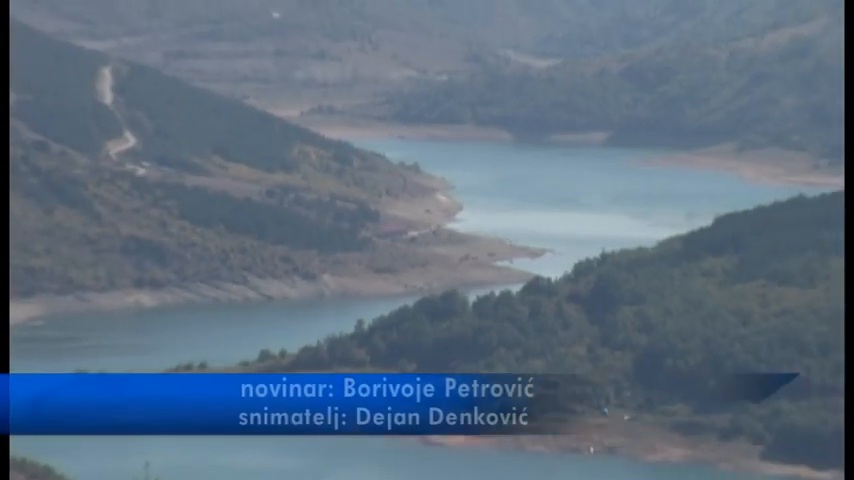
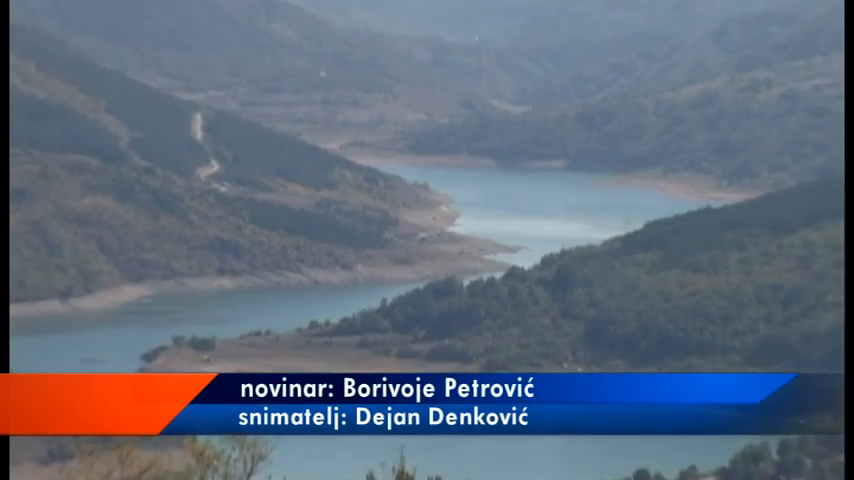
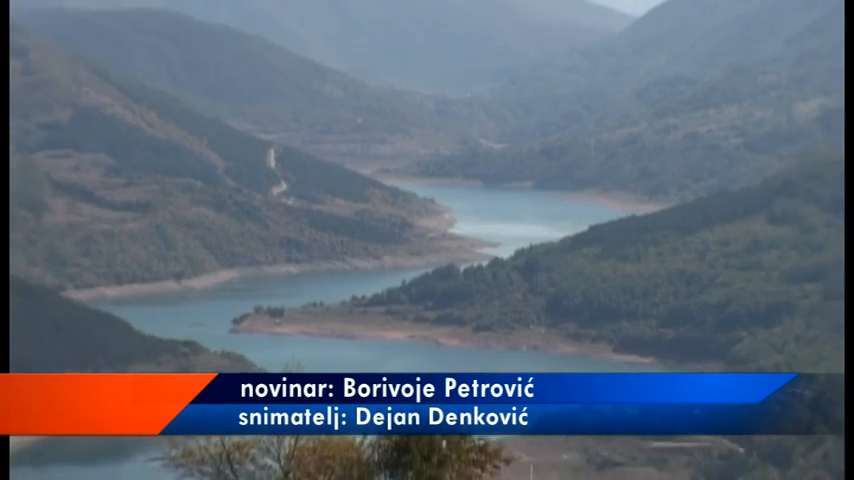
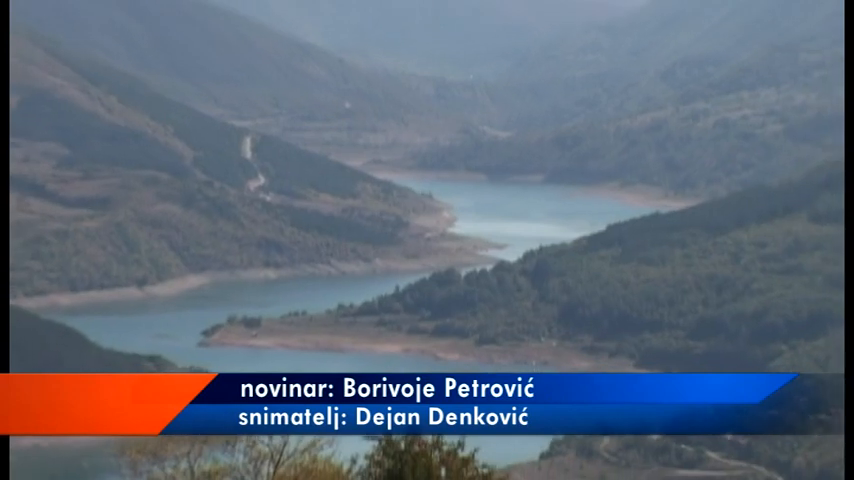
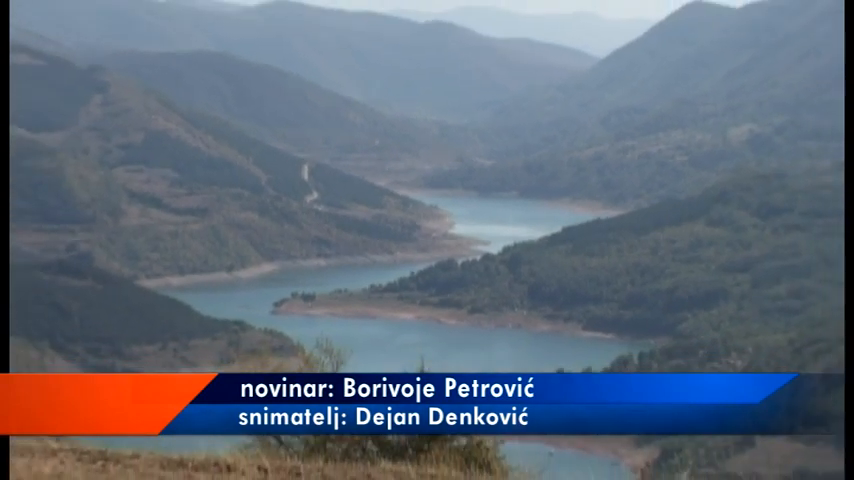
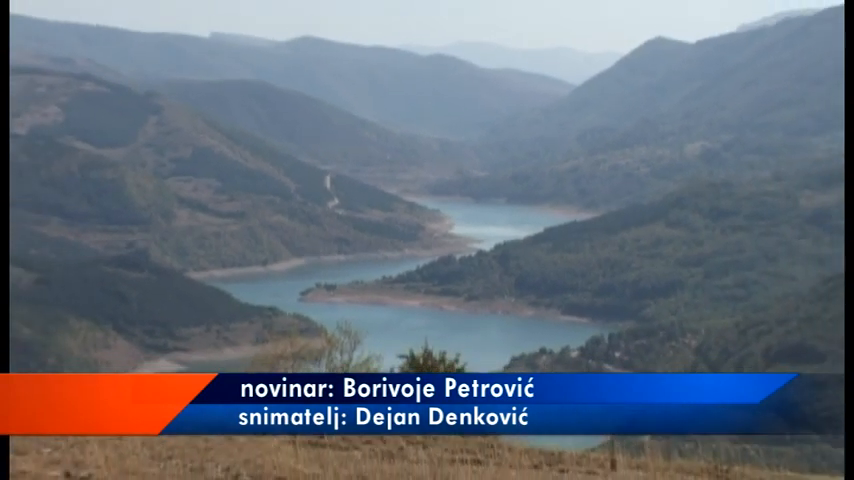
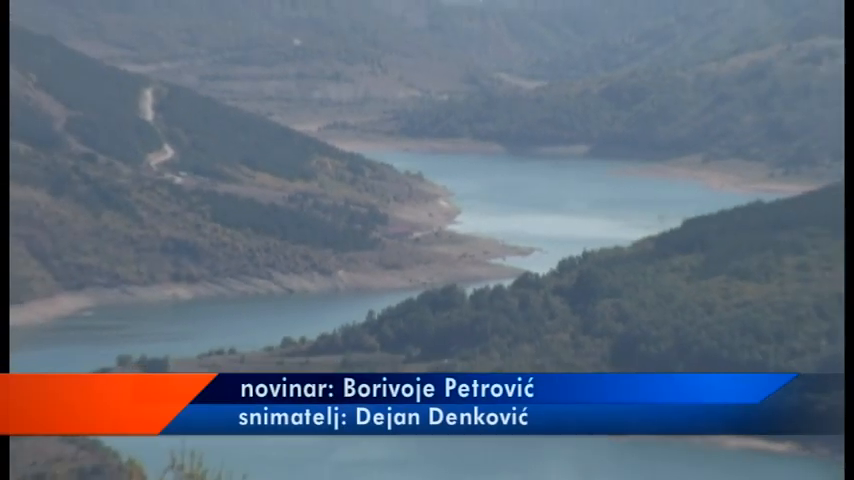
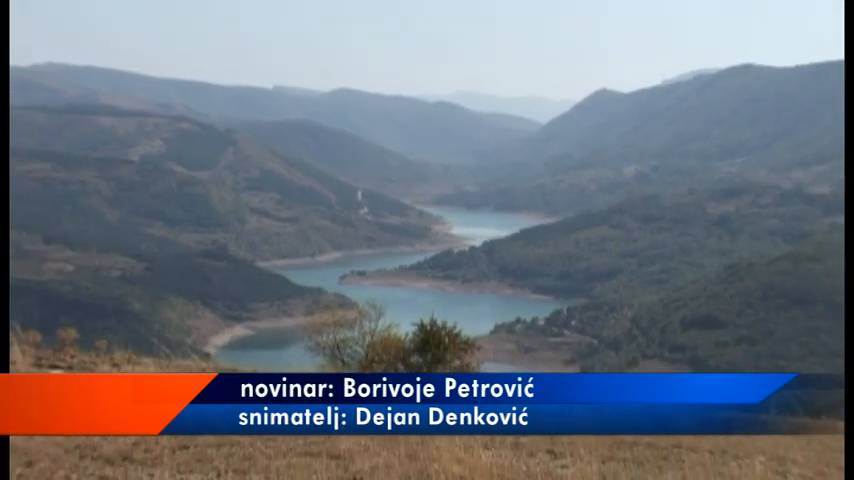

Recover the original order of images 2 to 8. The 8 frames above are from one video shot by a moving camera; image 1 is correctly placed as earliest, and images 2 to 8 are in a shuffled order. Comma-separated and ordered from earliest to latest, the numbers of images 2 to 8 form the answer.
7, 2, 4, 3, 5, 6, 8
